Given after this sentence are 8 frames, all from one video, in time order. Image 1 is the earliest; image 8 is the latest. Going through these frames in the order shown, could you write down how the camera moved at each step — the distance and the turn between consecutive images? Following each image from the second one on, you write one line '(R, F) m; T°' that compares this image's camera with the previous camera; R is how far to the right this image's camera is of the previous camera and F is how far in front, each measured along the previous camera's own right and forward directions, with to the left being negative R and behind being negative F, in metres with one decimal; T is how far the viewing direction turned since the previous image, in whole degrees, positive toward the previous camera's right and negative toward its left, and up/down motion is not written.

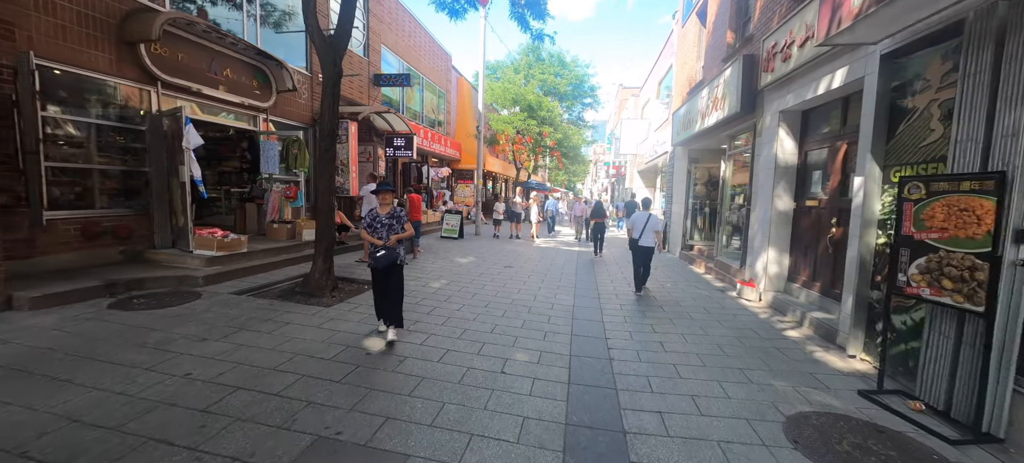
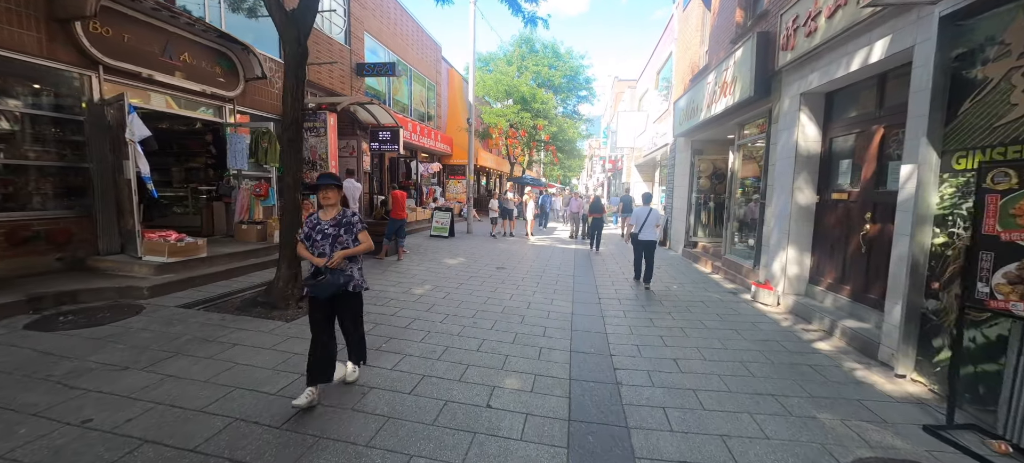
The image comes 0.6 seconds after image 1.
(+0.1, +0.7) m; +1°
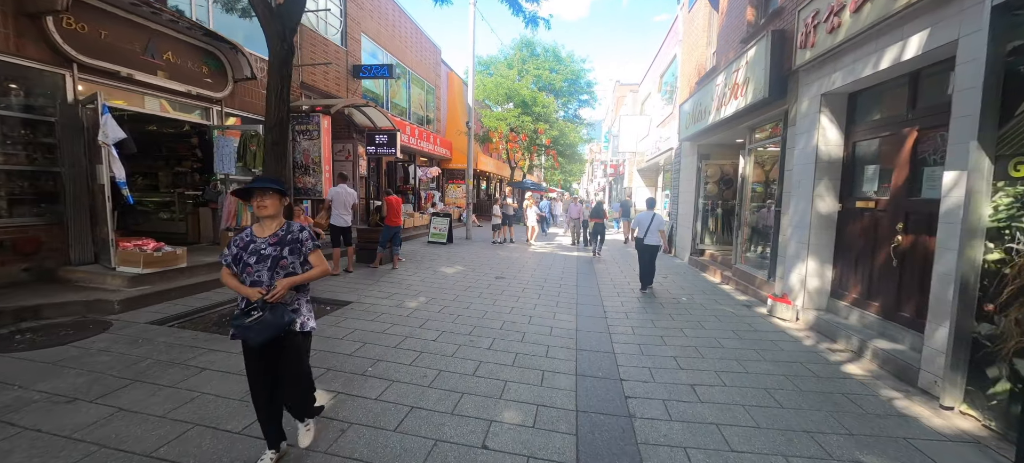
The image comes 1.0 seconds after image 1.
(0.0, +0.4) m; 0°
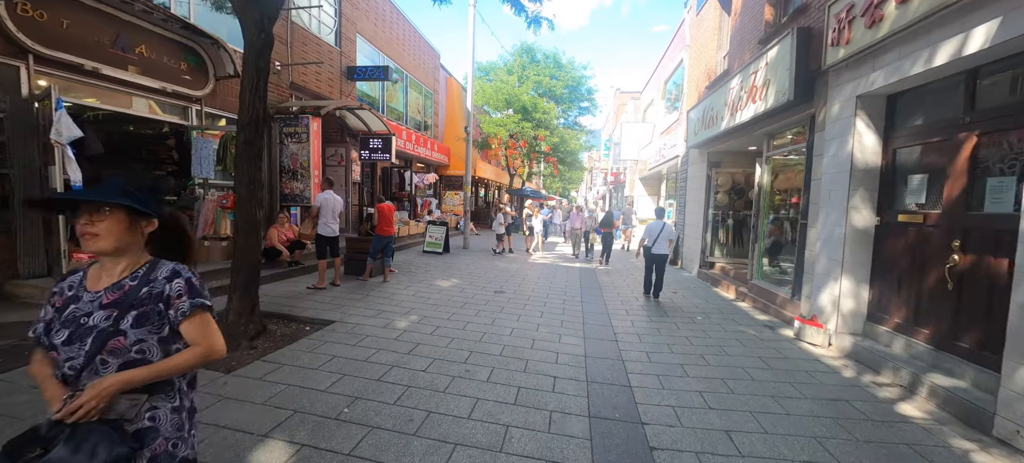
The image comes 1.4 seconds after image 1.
(0.0, +0.5) m; 0°
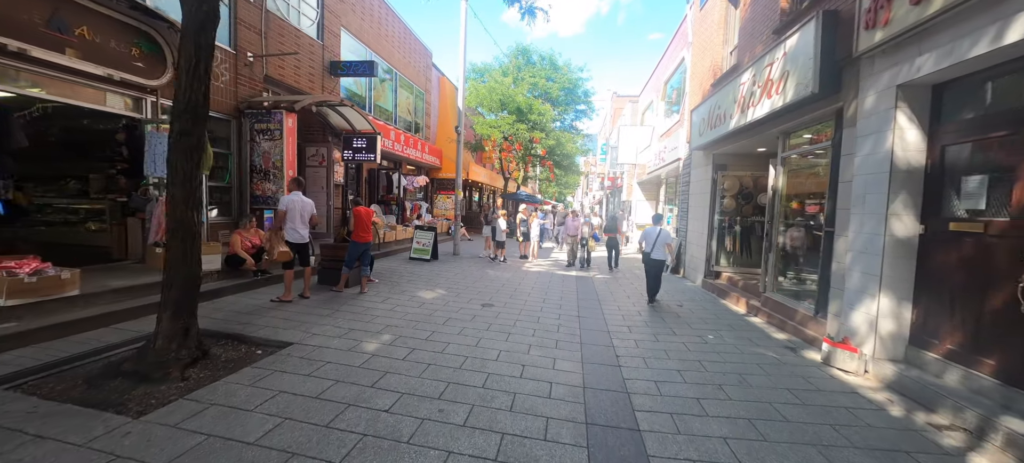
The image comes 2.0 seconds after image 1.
(+0.1, +0.7) m; +1°
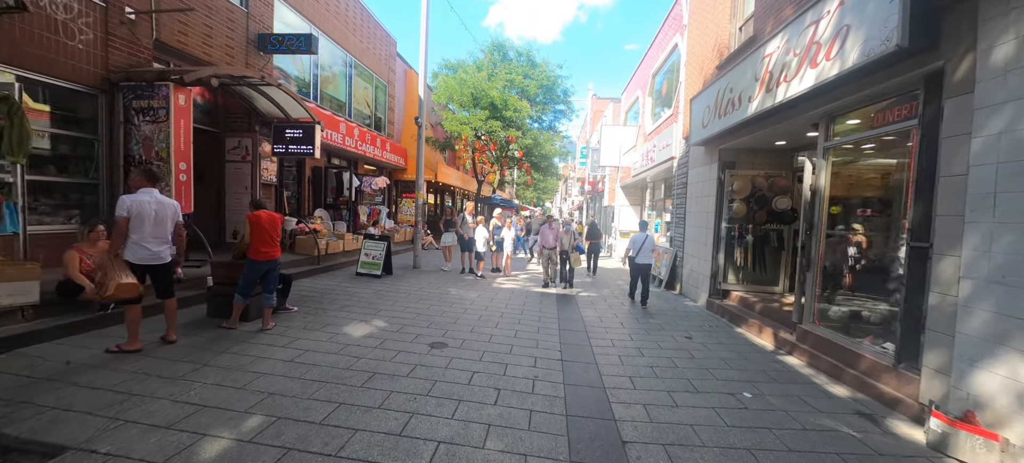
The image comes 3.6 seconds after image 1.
(+0.2, +1.7) m; +3°
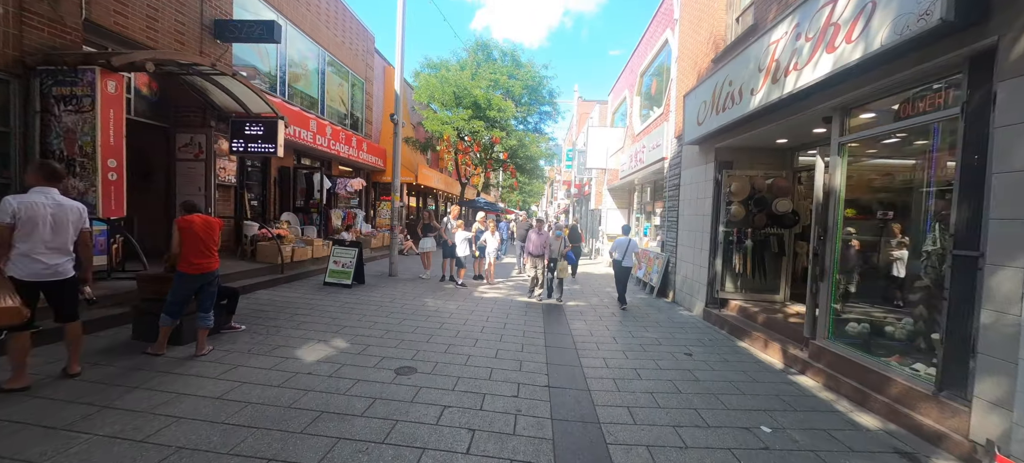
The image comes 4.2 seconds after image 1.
(+0.1, +0.6) m; +2°
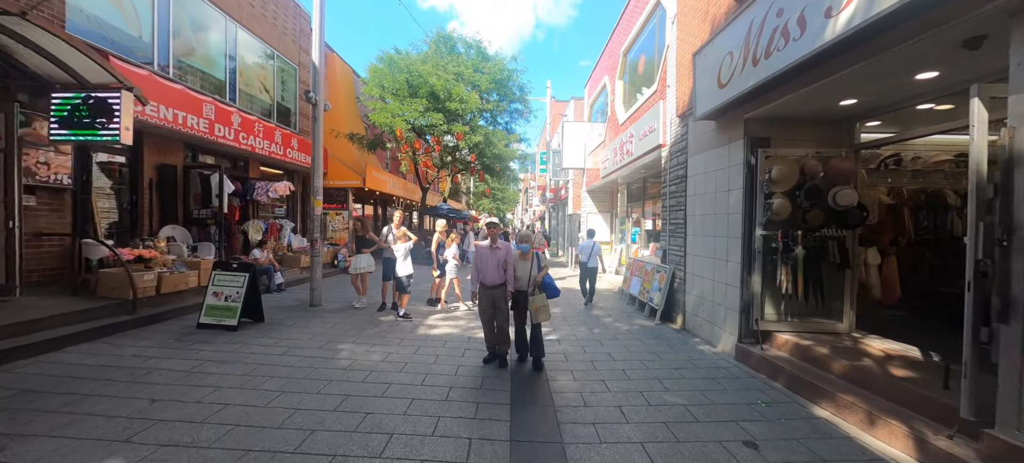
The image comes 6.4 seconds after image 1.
(+0.3, +2.2) m; +3°
